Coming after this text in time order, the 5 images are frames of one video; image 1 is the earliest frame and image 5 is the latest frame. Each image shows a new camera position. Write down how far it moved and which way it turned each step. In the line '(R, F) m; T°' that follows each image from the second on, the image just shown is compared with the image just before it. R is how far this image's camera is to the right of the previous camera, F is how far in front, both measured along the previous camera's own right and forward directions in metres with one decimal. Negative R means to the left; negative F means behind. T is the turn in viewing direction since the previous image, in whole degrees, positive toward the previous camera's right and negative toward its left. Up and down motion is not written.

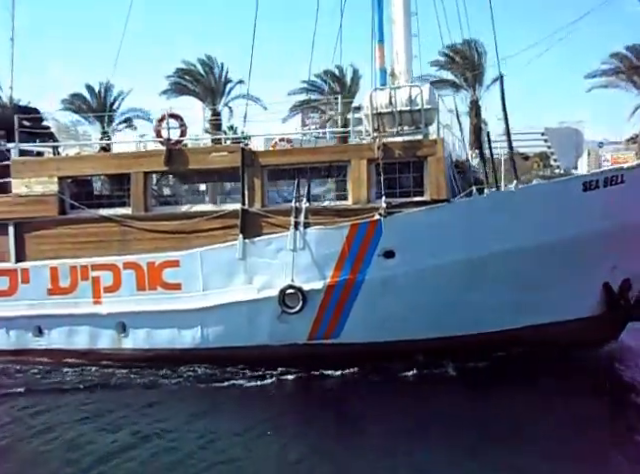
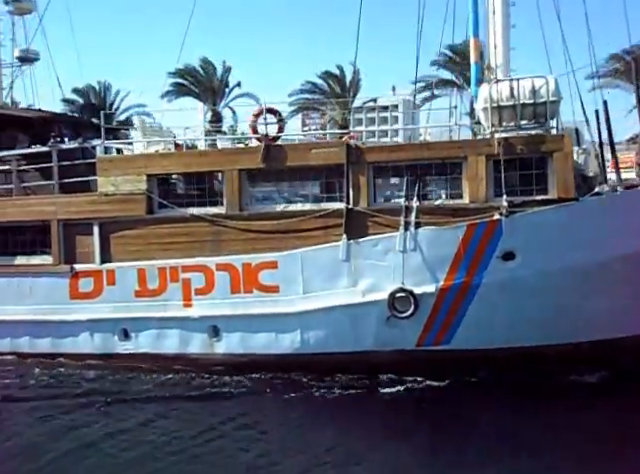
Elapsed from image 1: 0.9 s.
(-1.3, +0.5) m; -2°
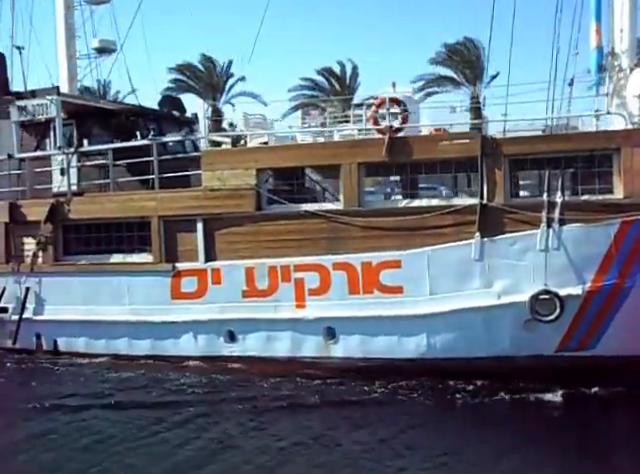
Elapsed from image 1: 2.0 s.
(-1.5, +0.6) m; -2°
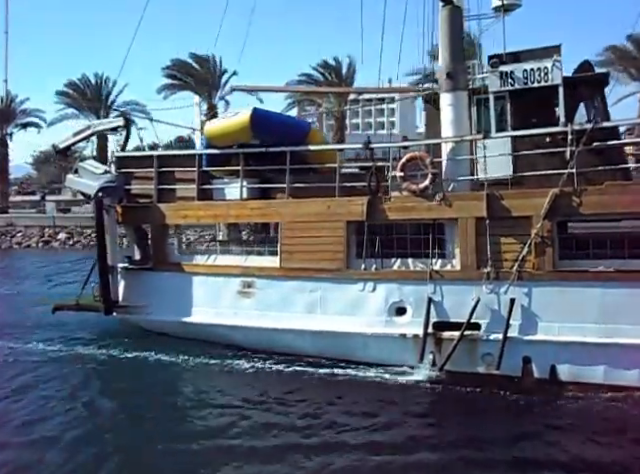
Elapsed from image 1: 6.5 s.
(-6.8, +2.4) m; -7°
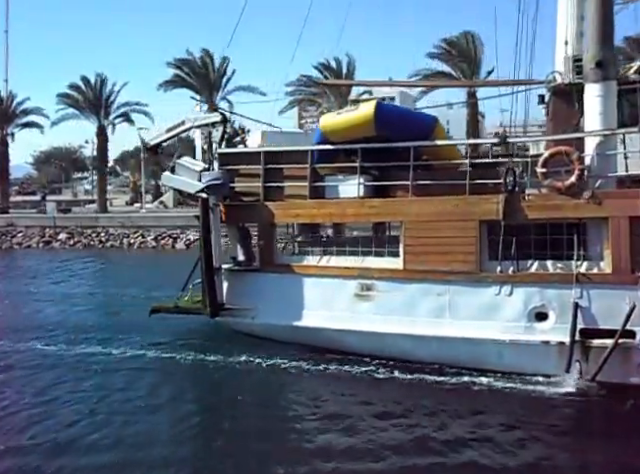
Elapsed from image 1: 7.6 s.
(-1.6, +0.6) m; -2°
